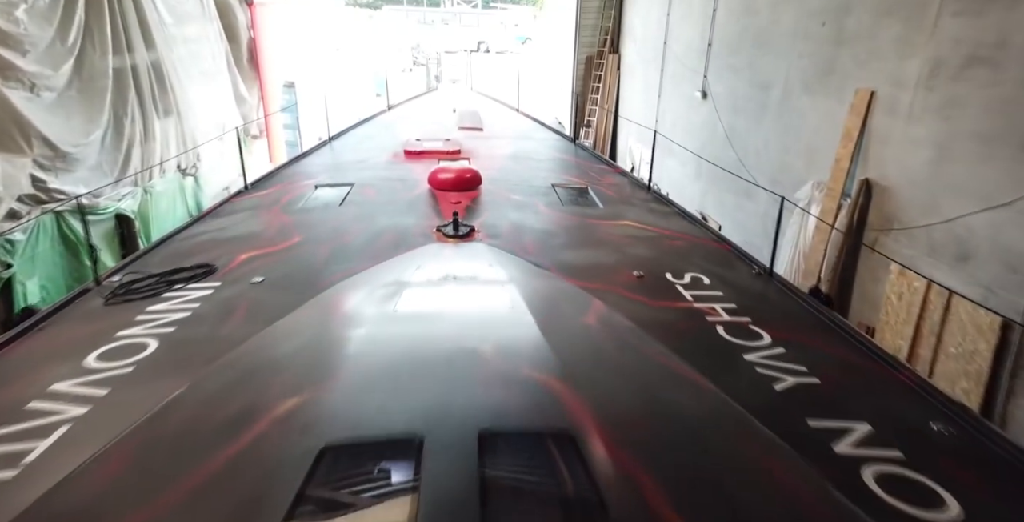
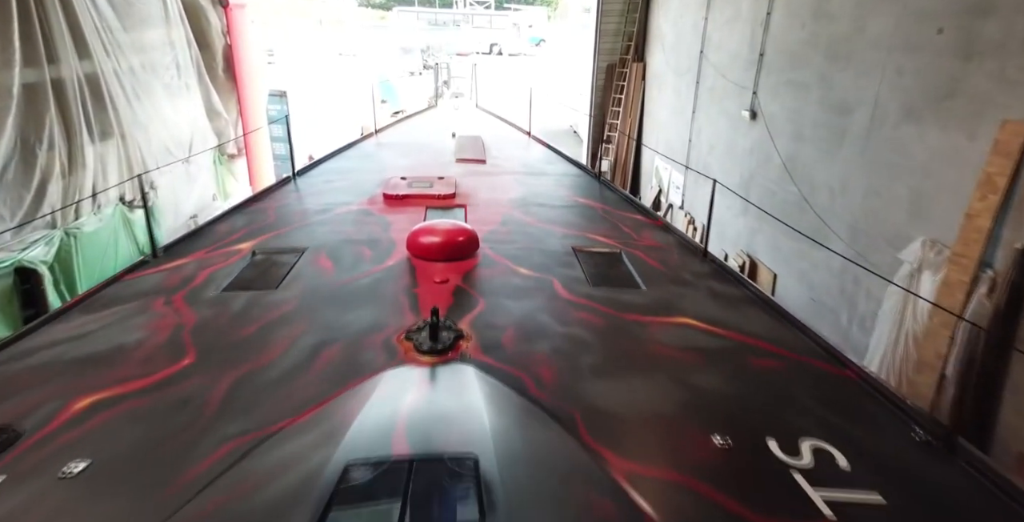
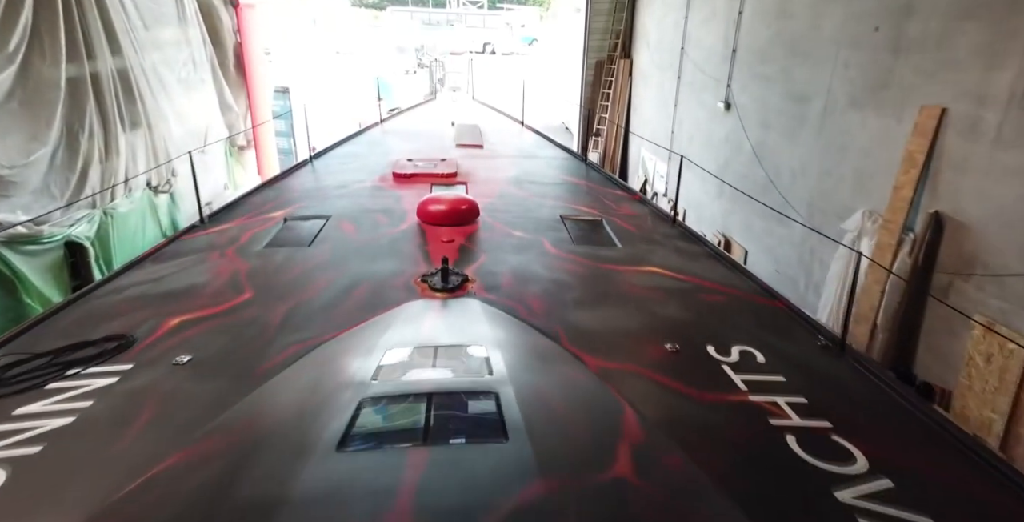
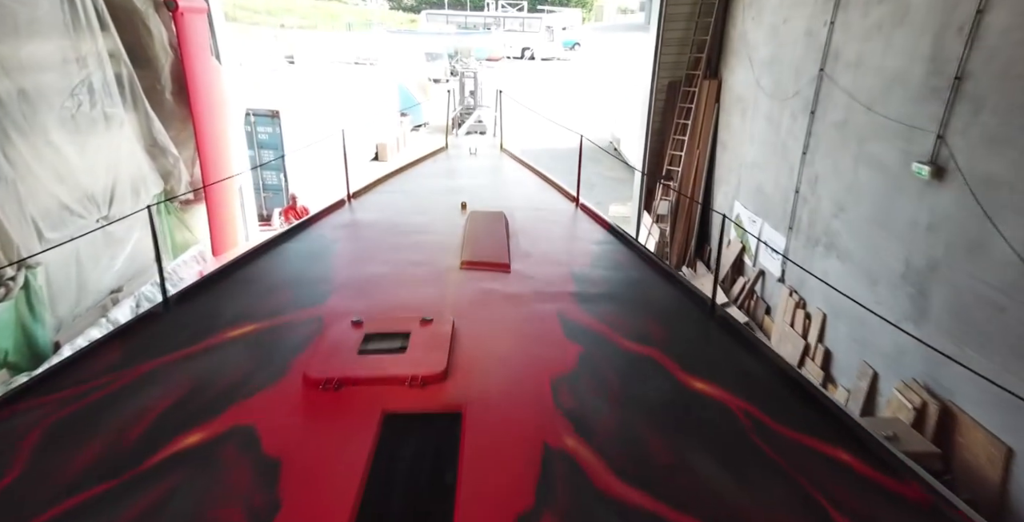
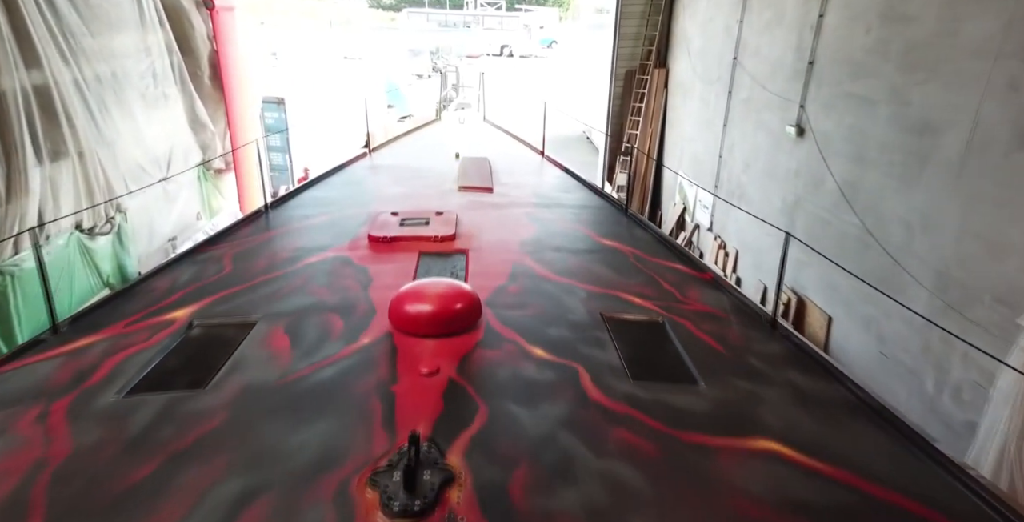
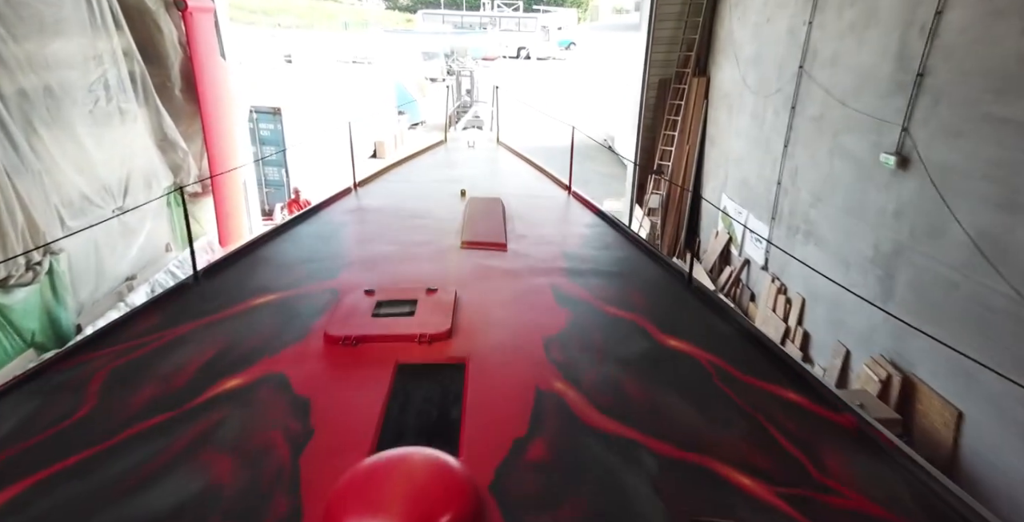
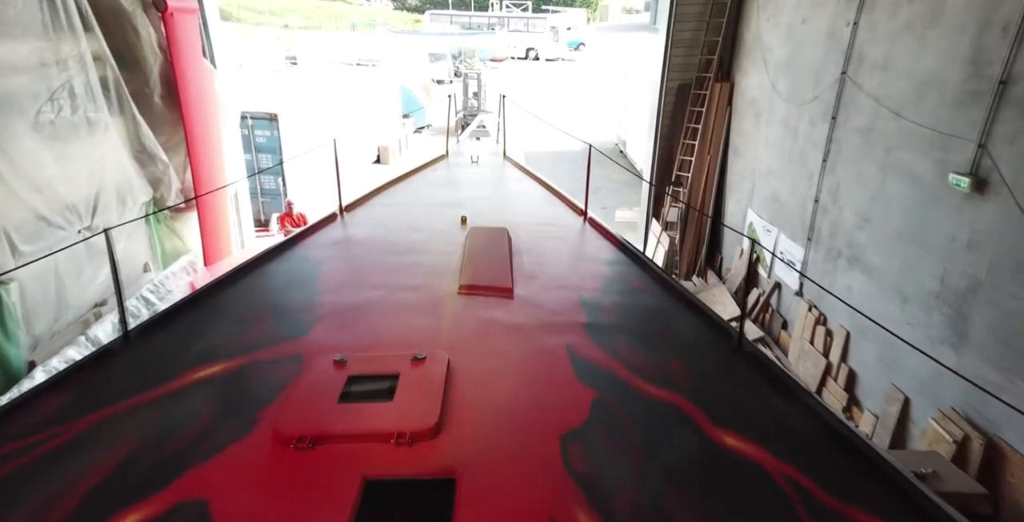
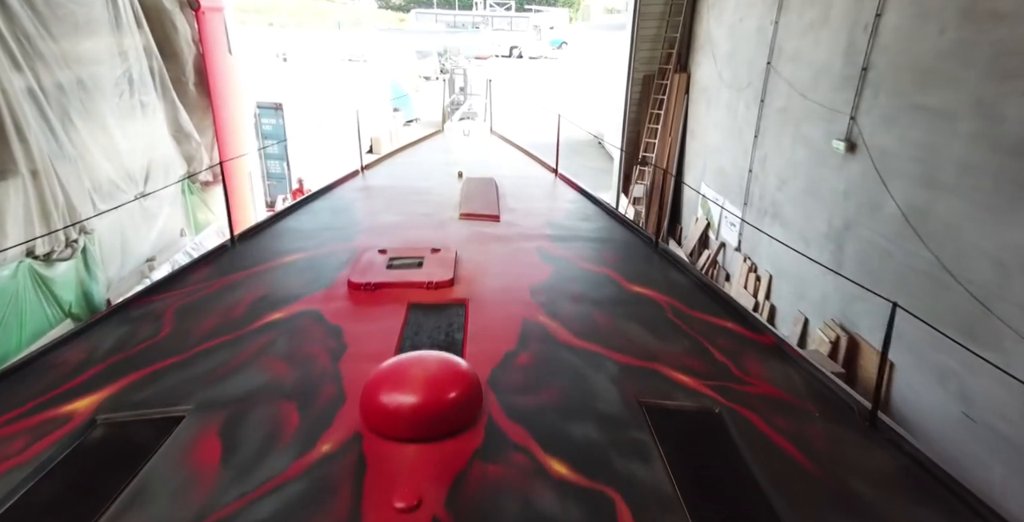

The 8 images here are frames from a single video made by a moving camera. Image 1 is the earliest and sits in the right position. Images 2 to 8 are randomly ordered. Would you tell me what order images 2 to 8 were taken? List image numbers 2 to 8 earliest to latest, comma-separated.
3, 2, 5, 8, 6, 4, 7
